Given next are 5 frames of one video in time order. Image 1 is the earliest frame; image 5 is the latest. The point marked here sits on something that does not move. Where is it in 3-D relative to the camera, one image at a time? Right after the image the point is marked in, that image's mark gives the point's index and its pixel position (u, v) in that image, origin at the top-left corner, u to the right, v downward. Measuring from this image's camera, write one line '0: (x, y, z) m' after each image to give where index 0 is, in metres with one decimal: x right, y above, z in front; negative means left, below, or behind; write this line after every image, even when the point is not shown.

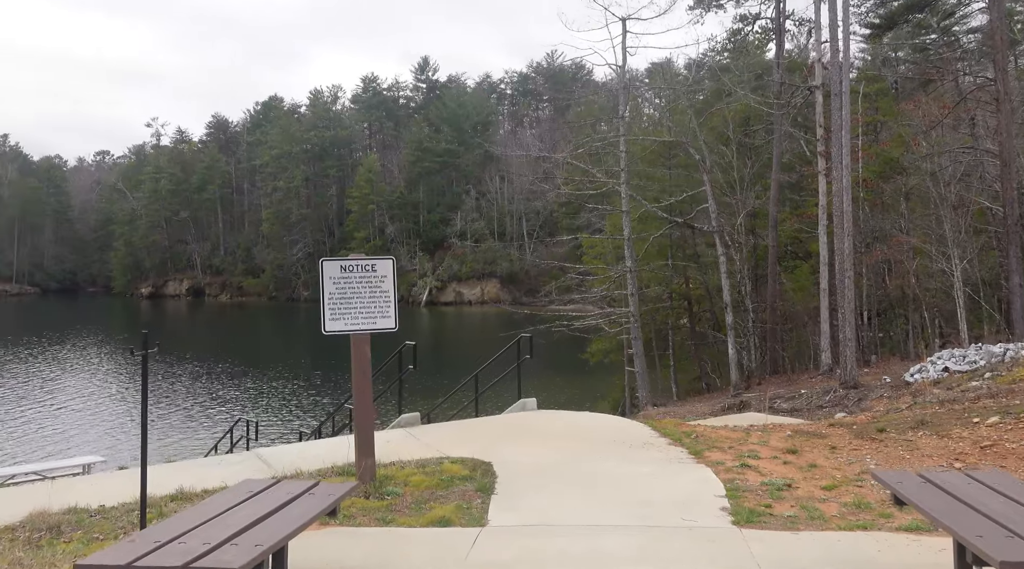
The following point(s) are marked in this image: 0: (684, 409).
0: (+3.4, -2.5, +18.1) m
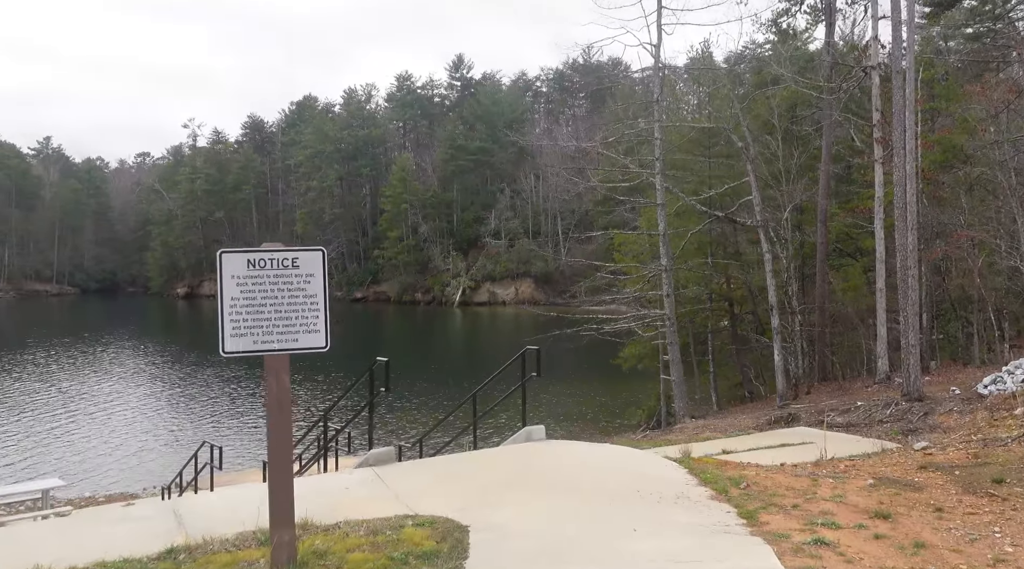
0: (+3.8, -2.5, +16.5) m
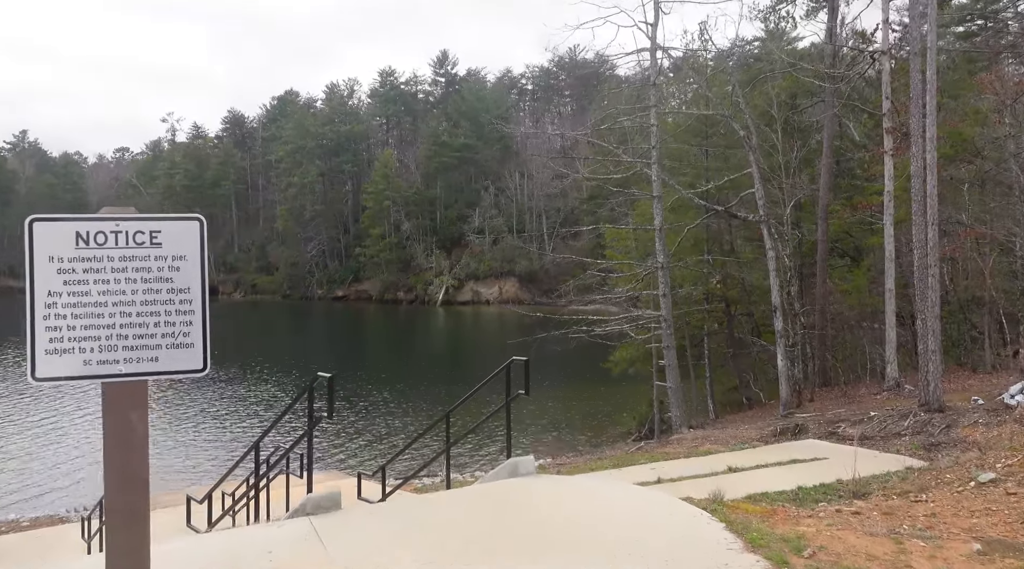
0: (+3.5, -2.4, +15.2) m
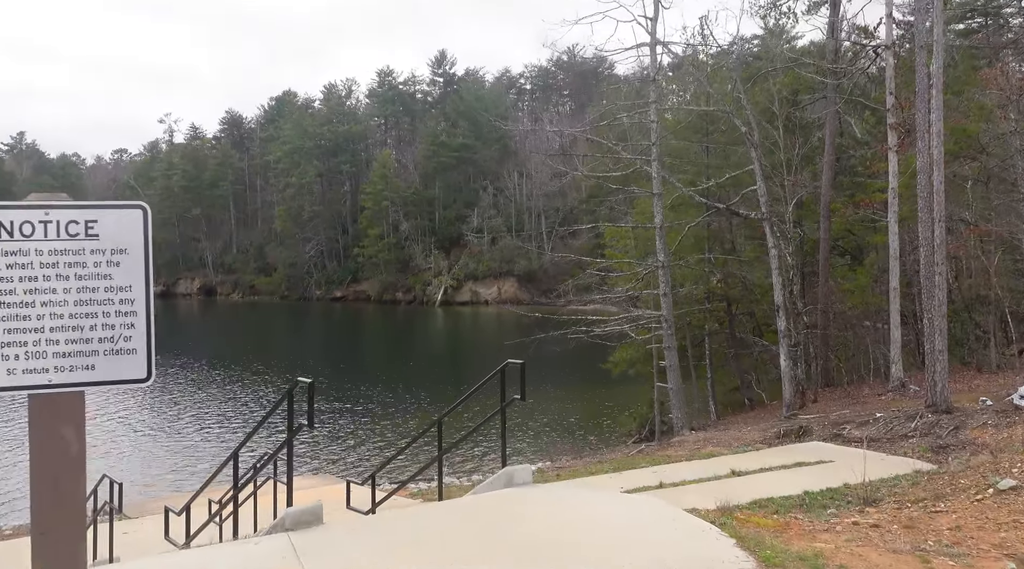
0: (+3.5, -2.4, +14.9) m
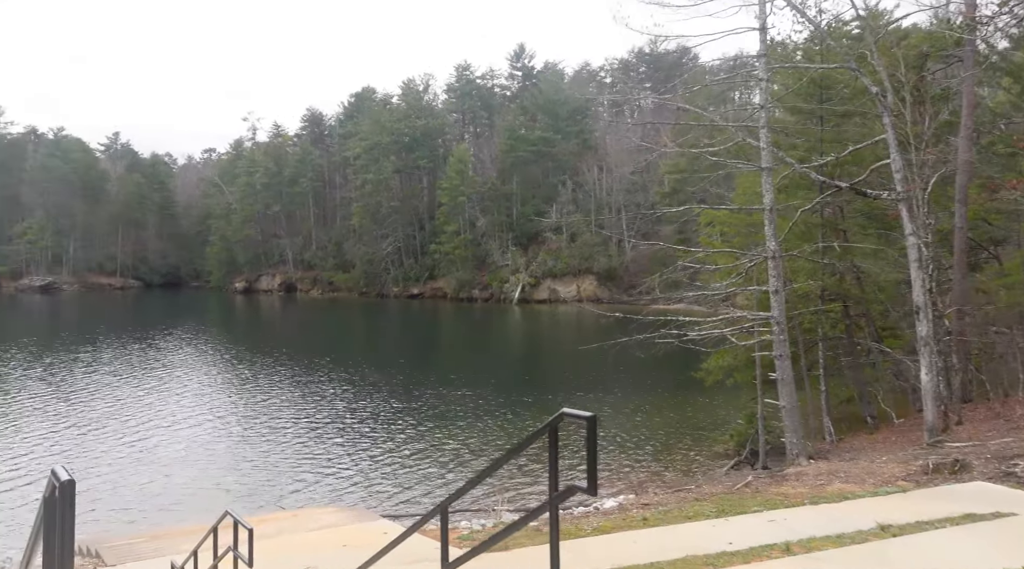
0: (+4.5, -2.4, +12.1) m
